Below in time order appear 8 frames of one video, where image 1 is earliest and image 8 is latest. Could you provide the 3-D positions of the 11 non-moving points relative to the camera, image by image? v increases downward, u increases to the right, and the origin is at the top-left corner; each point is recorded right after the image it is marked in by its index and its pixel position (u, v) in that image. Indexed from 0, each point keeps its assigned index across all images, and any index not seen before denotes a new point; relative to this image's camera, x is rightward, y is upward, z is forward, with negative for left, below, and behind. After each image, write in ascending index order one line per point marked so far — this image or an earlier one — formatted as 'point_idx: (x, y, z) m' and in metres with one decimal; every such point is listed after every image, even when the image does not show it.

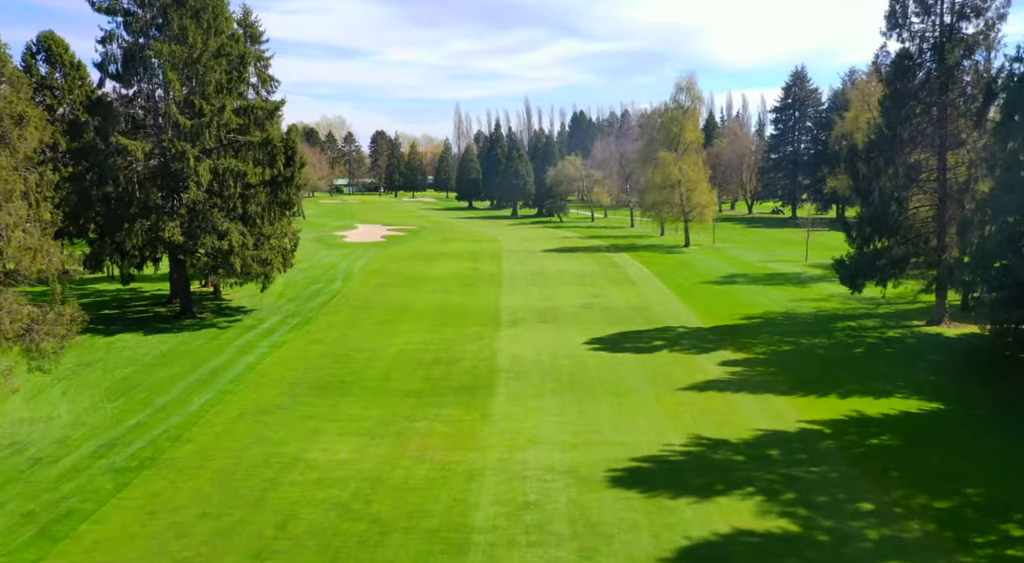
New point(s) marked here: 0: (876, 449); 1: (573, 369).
0: (+6.6, -3.1, +13.6) m
1: (+1.6, -2.3, +19.8) m
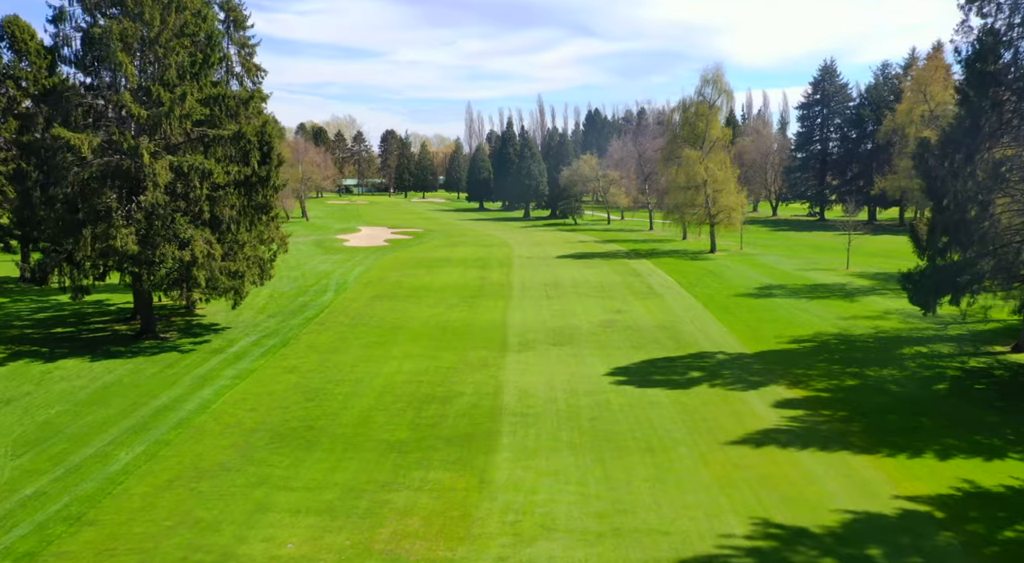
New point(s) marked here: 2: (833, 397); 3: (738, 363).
0: (+6.7, -3.5, +9.9) m
1: (+1.8, -2.8, +16.2) m
2: (+7.3, -2.6, +17.0) m
3: (+6.0, -2.2, +19.9) m
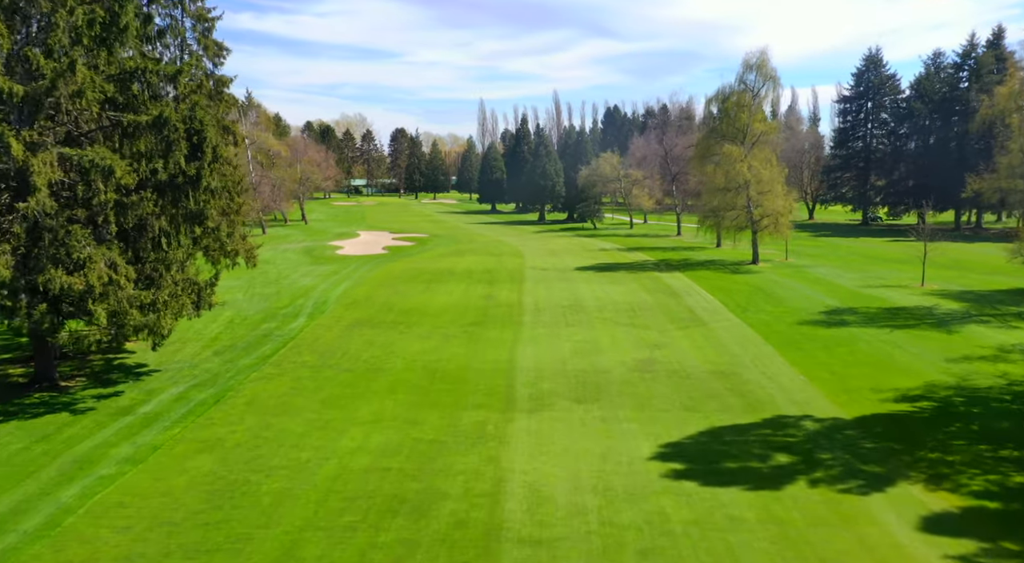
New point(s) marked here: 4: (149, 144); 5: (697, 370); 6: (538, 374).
0: (+6.6, -4.3, +4.2) m
1: (+1.9, -3.6, +10.5) m
2: (+7.3, -3.4, +11.2) m
3: (+6.2, -3.0, +14.1) m
4: (-8.3, +3.1, +17.2) m
5: (+4.8, -2.3, +19.3) m
6: (+0.6, -2.4, +19.0) m
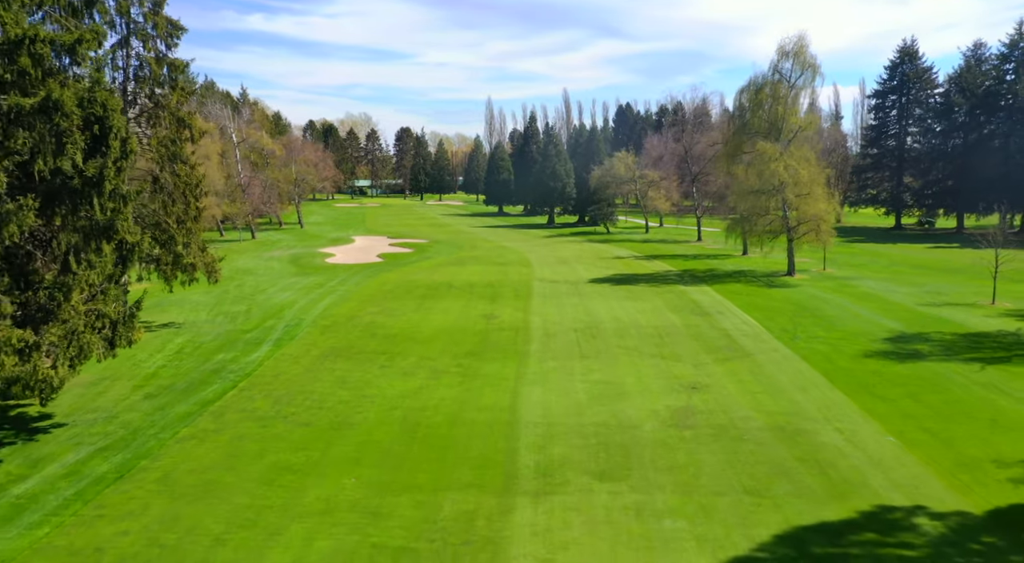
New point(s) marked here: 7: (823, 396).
0: (+6.5, -4.9, -0.1) m
1: (+1.8, -4.2, +6.3) m
2: (+7.3, -4.0, +6.9) m
3: (+6.1, -3.6, +9.9) m
4: (-8.3, +2.5, +13.1) m
5: (+4.8, -2.9, +15.0) m
6: (+0.7, -3.0, +14.8) m
7: (+6.9, -2.6, +16.8) m
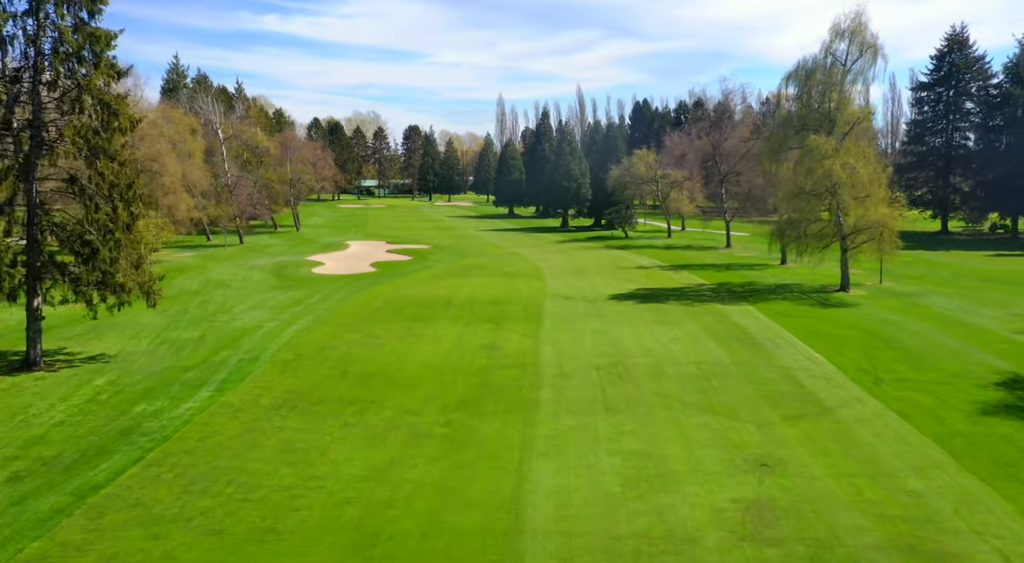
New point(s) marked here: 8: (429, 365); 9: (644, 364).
0: (+6.2, -5.6, -5.0) m
1: (+1.7, -4.8, +1.5) m
2: (+7.2, -4.7, +2.0) m
3: (+6.1, -4.2, +5.0) m
4: (-8.3, +1.9, +8.4) m
5: (+4.8, -3.5, +10.2) m
6: (+0.7, -3.6, +10.1) m
7: (+7.0, -3.2, +11.9) m
8: (-2.2, -2.2, +19.7) m
9: (+3.5, -2.2, +19.8) m
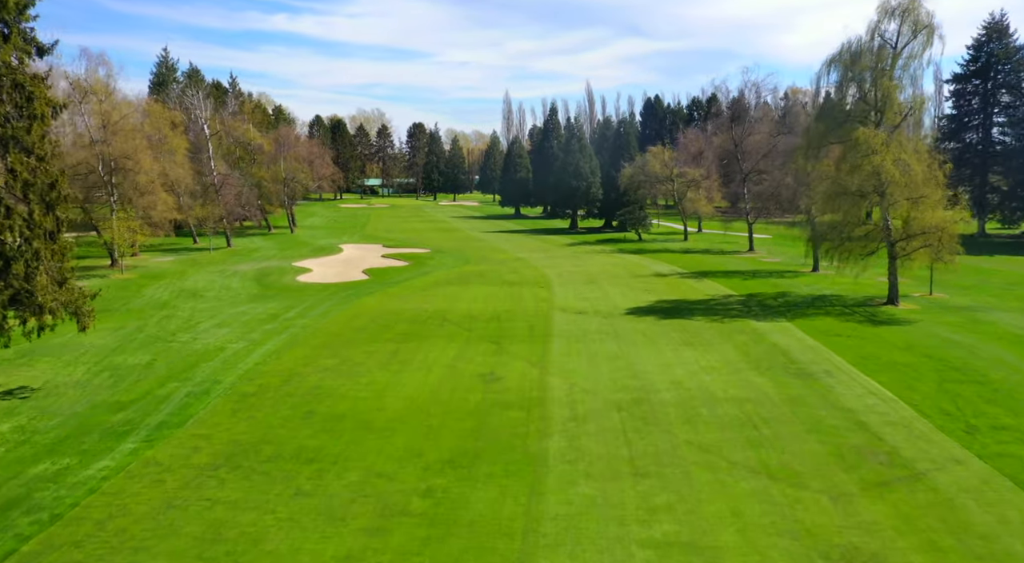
0: (+6.0, -6.1, -8.5) m
1: (+1.5, -5.3, -2.0) m
2: (+7.0, -5.1, -1.5) m
3: (+6.0, -4.7, +1.5) m
4: (-8.3, +1.5, +5.0) m
5: (+4.8, -4.0, +6.7) m
6: (+0.6, -4.1, +6.6) m
7: (+7.0, -3.7, +8.3) m
8: (-2.2, -2.6, +16.2) m
9: (+3.5, -2.6, +16.3) m
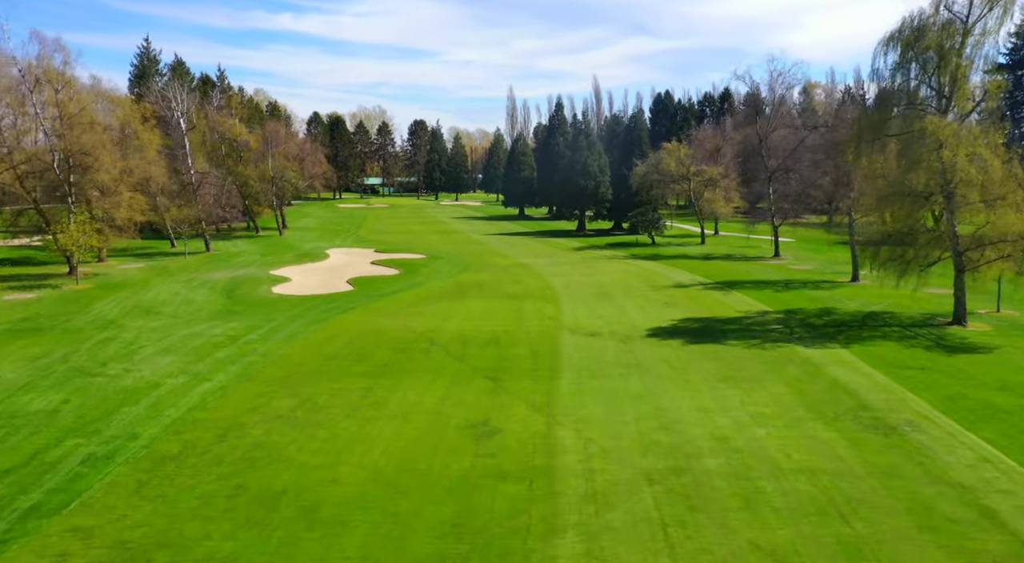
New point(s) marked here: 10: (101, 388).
0: (+5.8, -6.6, -12.5) m
1: (+1.4, -5.8, -5.9) m
2: (+6.9, -5.7, -5.5) m
3: (+5.8, -5.2, -2.5) m
4: (-8.4, +1.0, +1.1) m
5: (+4.6, -4.5, +2.7) m
6: (+0.5, -4.6, +2.6) m
7: (+6.9, -4.2, +4.3) m
8: (-2.2, -3.1, +12.3) m
9: (+3.5, -3.1, +12.3) m
10: (-9.3, -2.4, +16.9) m
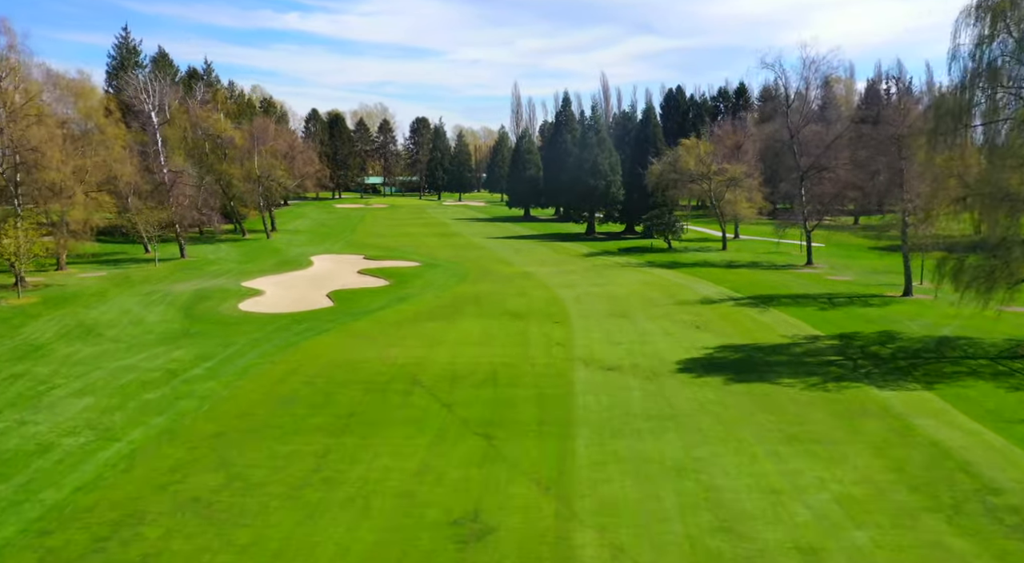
0: (+5.6, -7.2, -16.6) m
1: (+1.2, -6.4, -10.0) m
2: (+6.7, -6.3, -9.6) m
3: (+5.7, -5.8, -6.6) m
4: (-8.6, +0.4, -2.9) m
5: (+4.5, -5.1, -1.4) m
6: (+0.4, -5.2, -1.4) m
7: (+6.8, -4.8, +0.2) m
8: (-2.3, -3.7, +8.2) m
9: (+3.5, -3.7, +8.3) m
10: (-9.3, -2.9, +12.9) m
